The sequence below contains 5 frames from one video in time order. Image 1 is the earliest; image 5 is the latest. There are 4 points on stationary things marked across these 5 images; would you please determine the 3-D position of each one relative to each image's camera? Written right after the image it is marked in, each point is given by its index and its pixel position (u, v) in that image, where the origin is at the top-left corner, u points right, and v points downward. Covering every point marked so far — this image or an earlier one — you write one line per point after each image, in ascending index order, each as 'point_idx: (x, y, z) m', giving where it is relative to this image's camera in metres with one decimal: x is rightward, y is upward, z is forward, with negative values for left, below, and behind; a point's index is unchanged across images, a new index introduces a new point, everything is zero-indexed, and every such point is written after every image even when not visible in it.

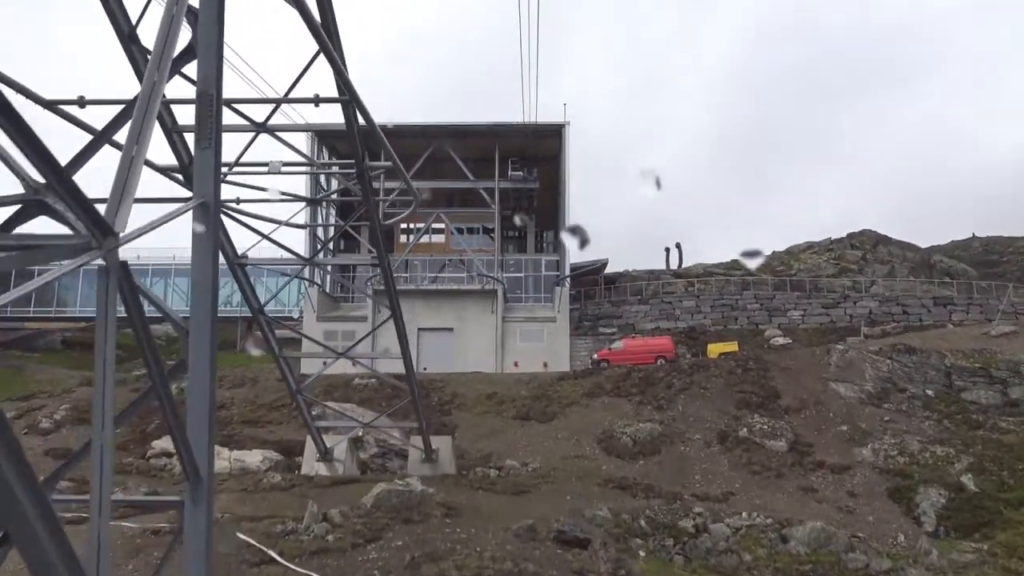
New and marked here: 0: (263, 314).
0: (-4.5, -0.4, +15.6) m
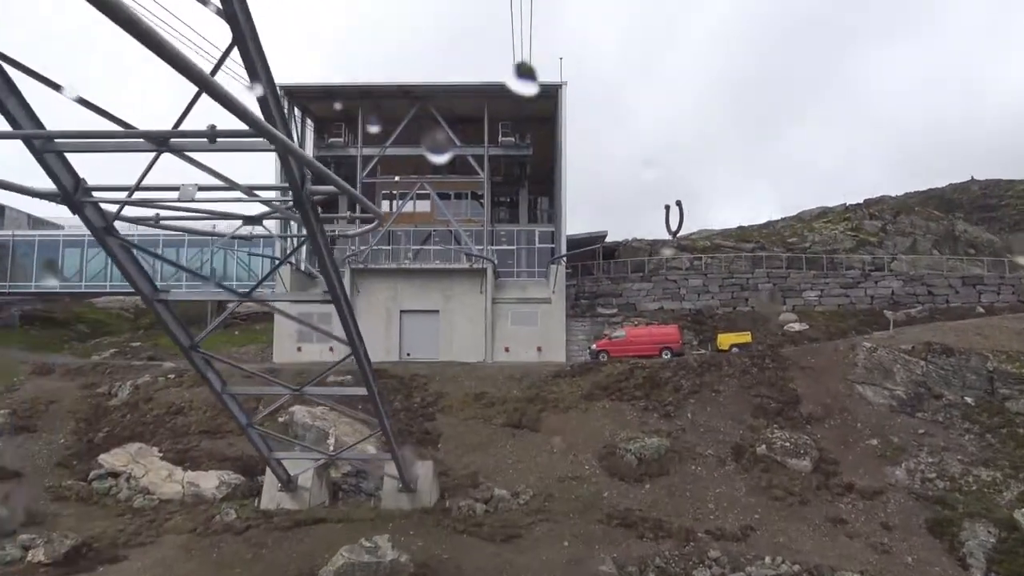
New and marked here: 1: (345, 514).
0: (-4.7, -0.9, +12.9) m
1: (-3.2, -4.4, +16.8) m
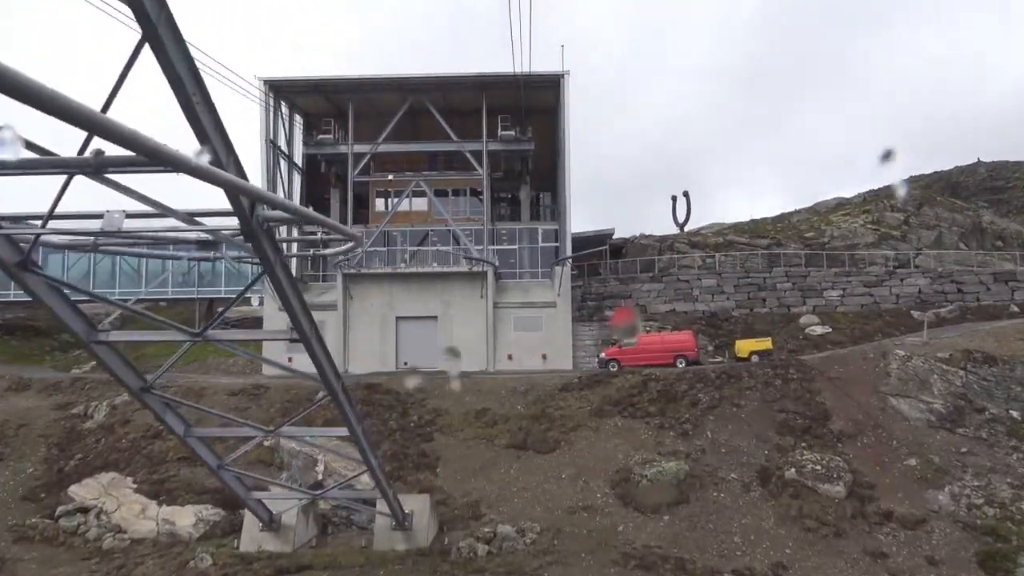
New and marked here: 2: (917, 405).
0: (-4.7, -1.3, +11.2) m
1: (-3.1, -4.8, +15.1) m
2: (+9.2, -2.7, +19.6) m
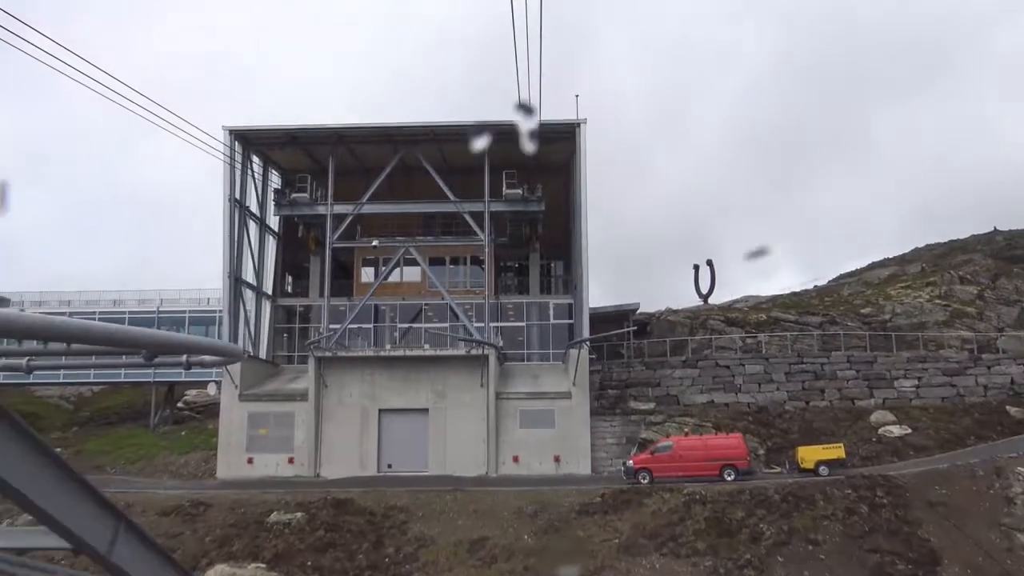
0: (-4.7, -2.3, +6.5) m
1: (-3.1, -6.1, +10.2) m
2: (+9.3, -4.4, +14.6) m
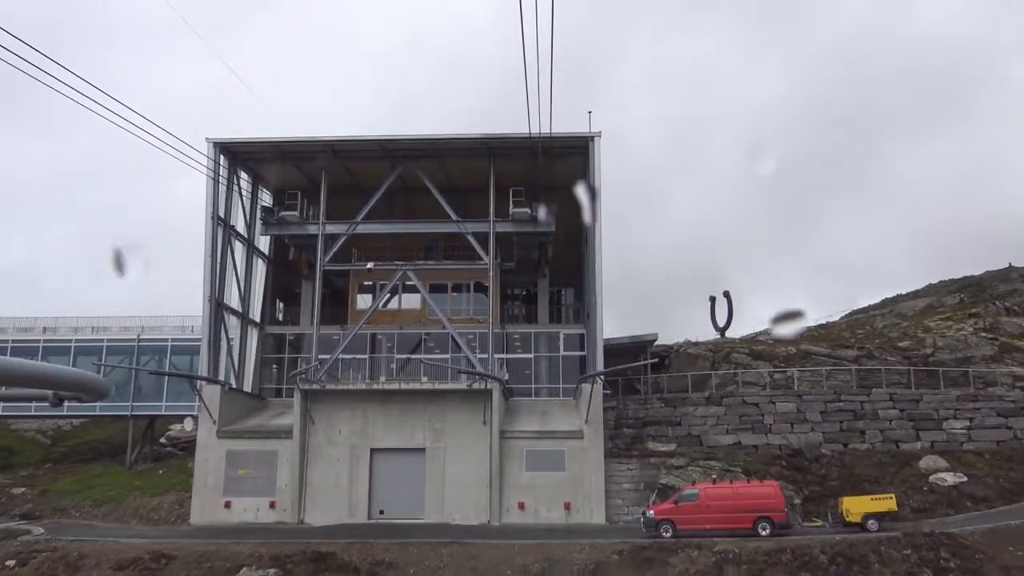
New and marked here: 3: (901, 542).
0: (-4.7, -2.3, +4.4) m
1: (-3.2, -6.2, +7.8) m
2: (+9.3, -4.8, +12.2) m
3: (+6.6, -4.3, +14.6) m
